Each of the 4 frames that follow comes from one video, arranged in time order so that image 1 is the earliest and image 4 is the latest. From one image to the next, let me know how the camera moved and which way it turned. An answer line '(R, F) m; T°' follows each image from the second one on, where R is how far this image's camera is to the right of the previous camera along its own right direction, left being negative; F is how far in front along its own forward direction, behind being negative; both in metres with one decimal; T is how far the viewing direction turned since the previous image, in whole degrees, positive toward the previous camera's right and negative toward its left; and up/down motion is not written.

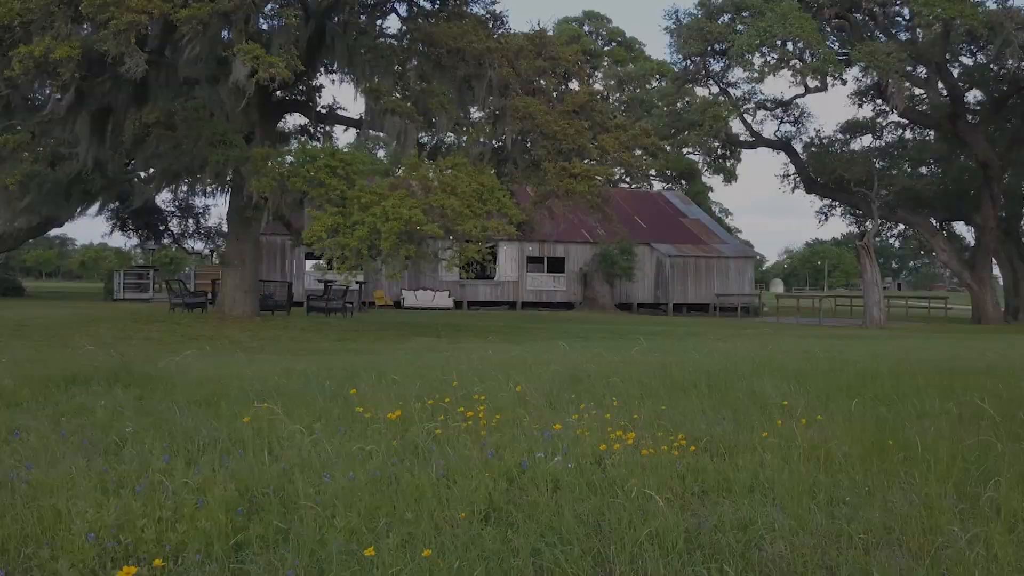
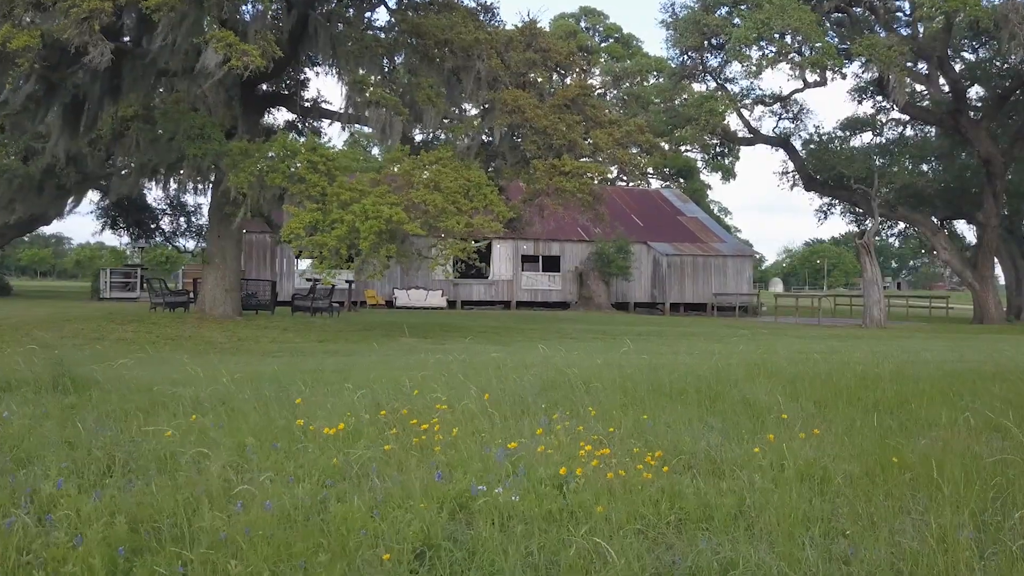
(+0.2, +0.6) m; 0°
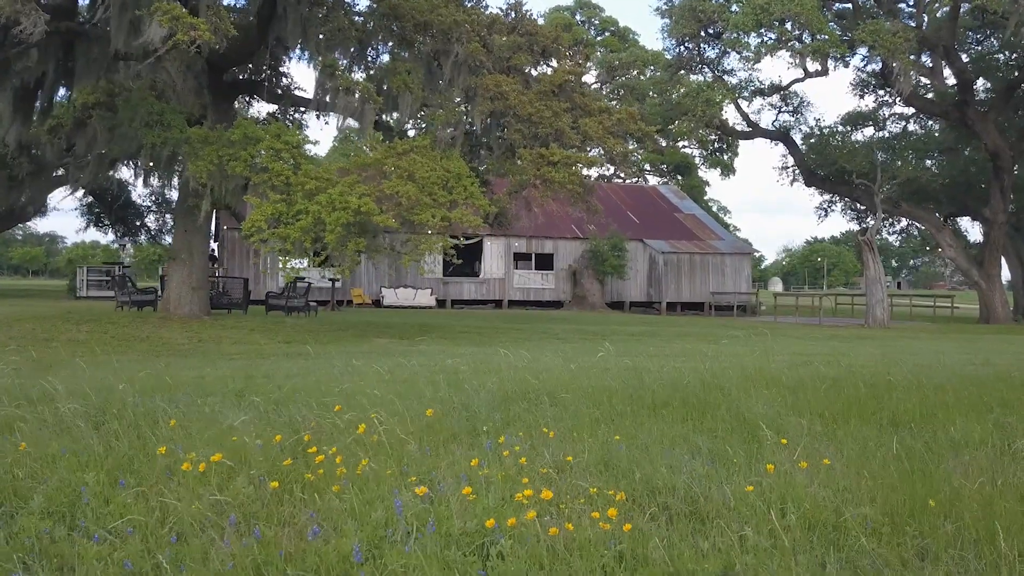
(+0.3, +1.1) m; 0°
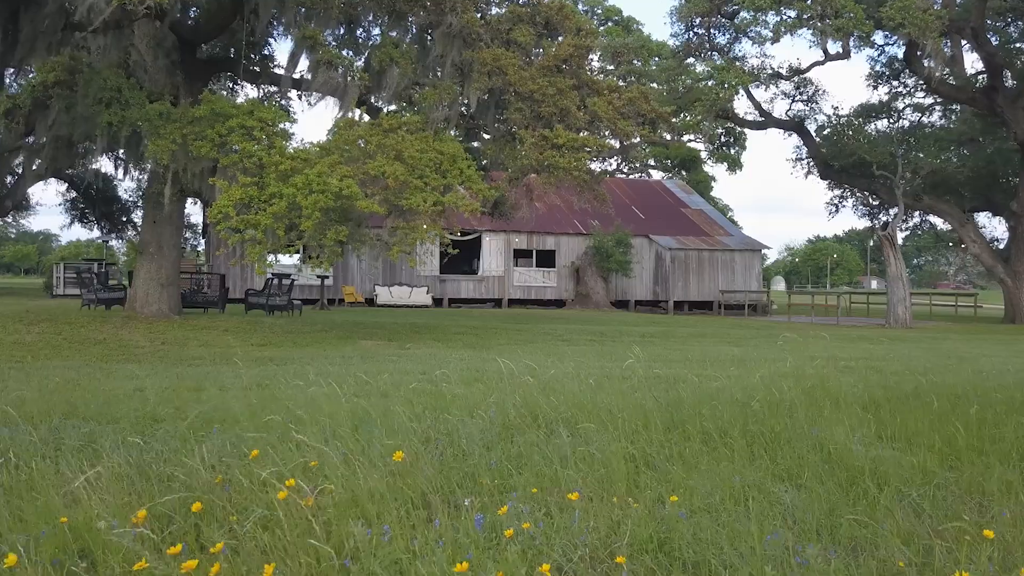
(0.0, +1.7) m; 0°
